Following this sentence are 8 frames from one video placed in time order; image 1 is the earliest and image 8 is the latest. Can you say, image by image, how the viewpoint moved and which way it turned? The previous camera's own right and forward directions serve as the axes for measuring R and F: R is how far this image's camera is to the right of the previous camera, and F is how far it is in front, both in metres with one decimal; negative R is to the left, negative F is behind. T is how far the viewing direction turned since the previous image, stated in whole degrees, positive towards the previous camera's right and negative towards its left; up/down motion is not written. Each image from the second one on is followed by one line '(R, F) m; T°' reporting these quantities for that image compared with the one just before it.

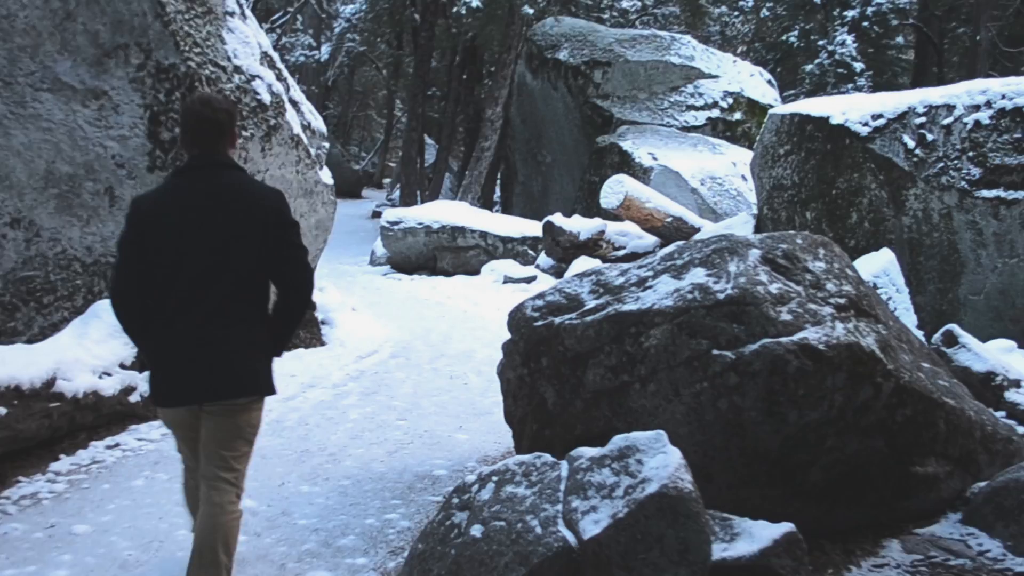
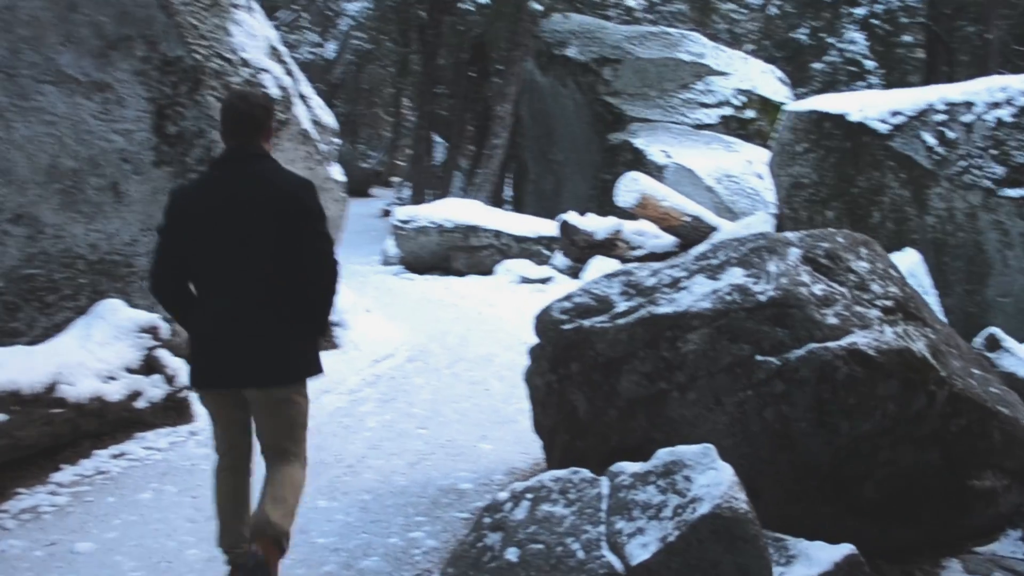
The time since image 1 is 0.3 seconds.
(-0.1, +0.2) m; 0°
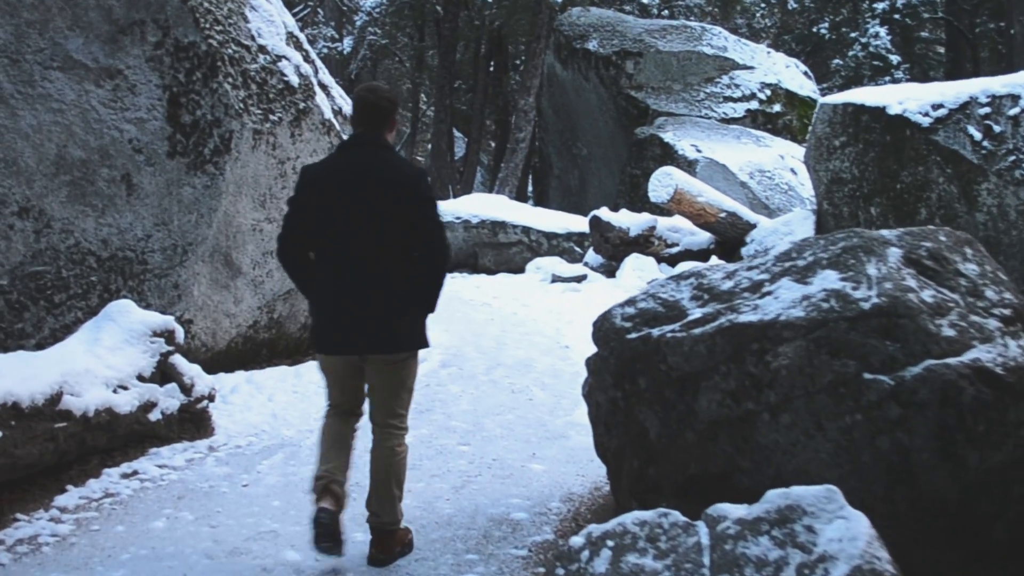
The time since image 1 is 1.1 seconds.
(-0.1, +0.5) m; -1°
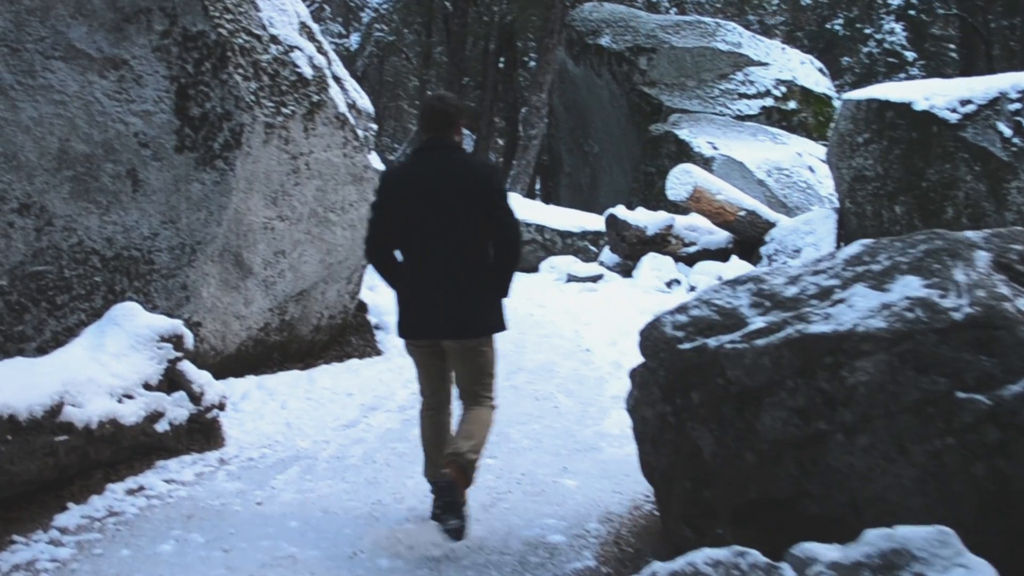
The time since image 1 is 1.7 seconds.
(-0.1, +0.3) m; 0°
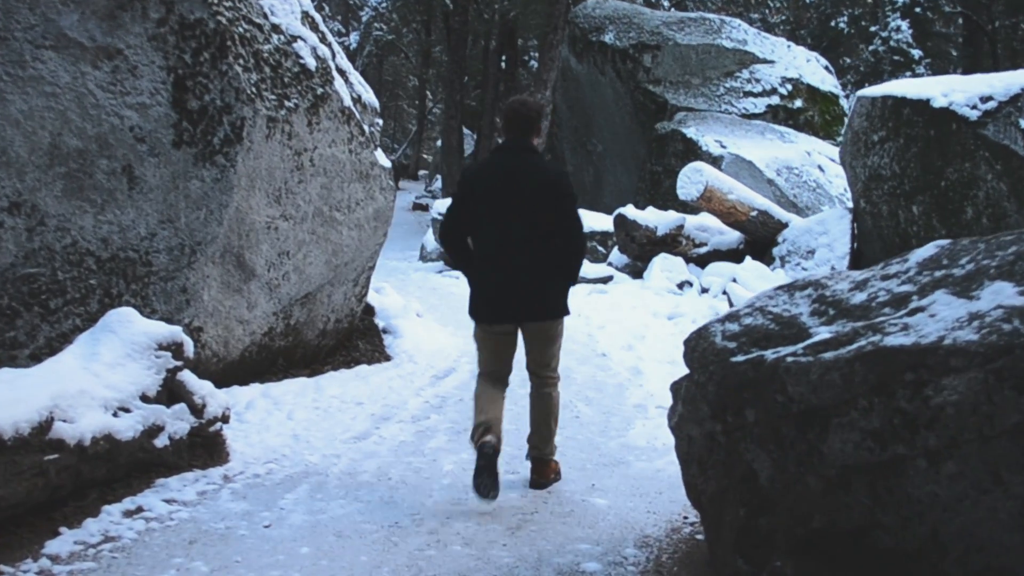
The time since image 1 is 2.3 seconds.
(-0.1, +0.3) m; 0°
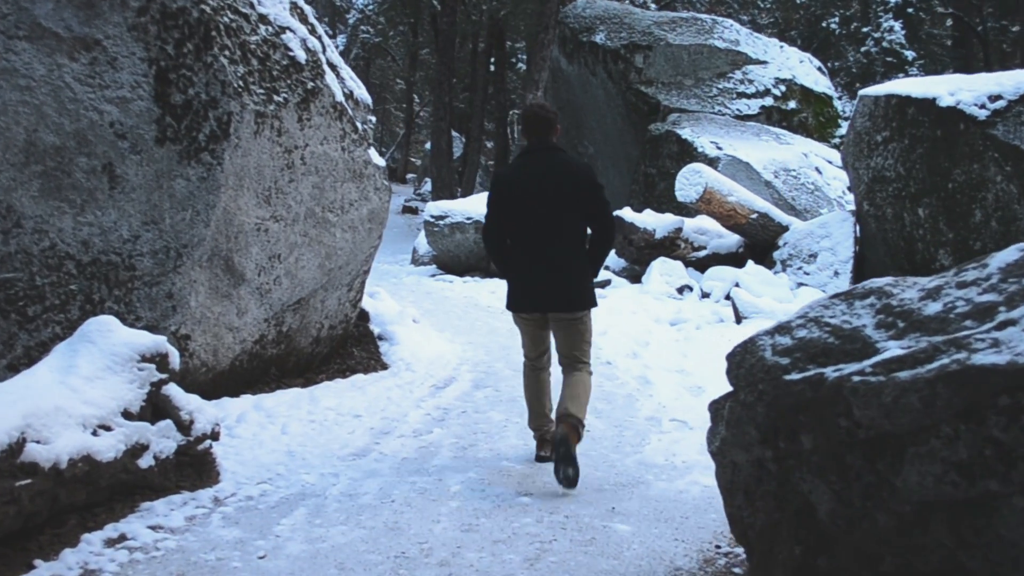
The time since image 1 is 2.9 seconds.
(-0.1, +0.3) m; +1°
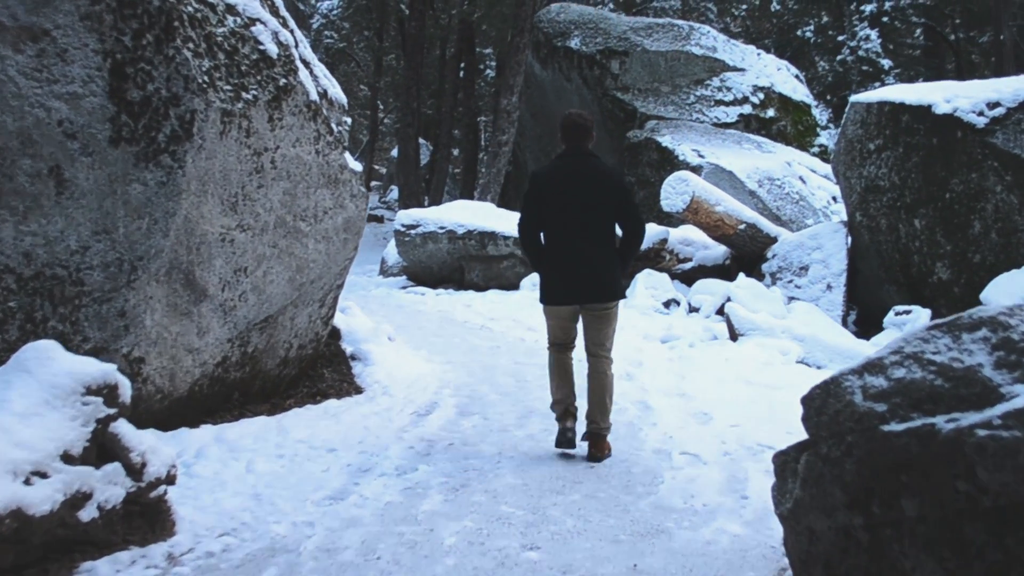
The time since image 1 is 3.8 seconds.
(-0.1, +0.6) m; +1°
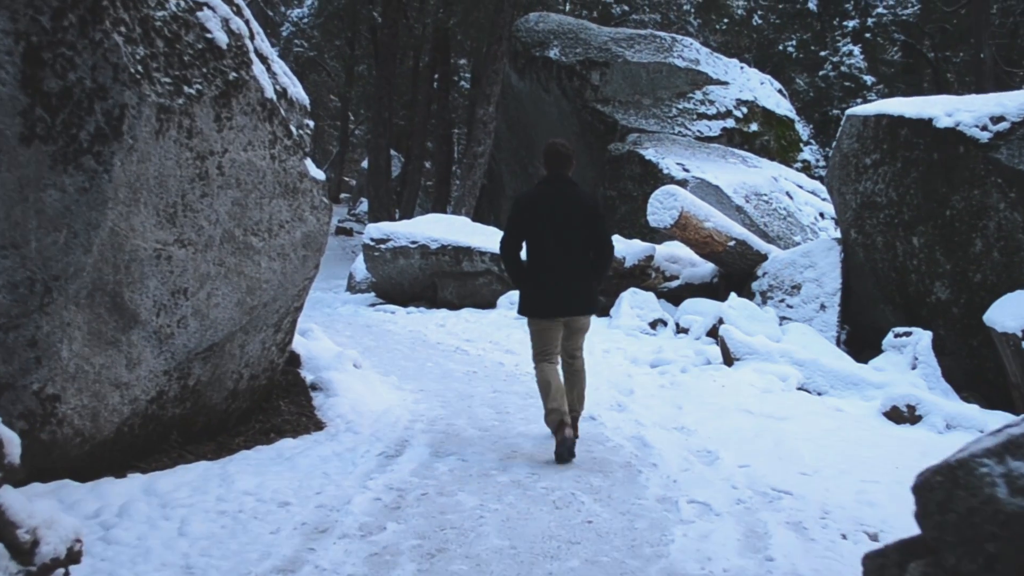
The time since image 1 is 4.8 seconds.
(0.0, +0.7) m; +1°
